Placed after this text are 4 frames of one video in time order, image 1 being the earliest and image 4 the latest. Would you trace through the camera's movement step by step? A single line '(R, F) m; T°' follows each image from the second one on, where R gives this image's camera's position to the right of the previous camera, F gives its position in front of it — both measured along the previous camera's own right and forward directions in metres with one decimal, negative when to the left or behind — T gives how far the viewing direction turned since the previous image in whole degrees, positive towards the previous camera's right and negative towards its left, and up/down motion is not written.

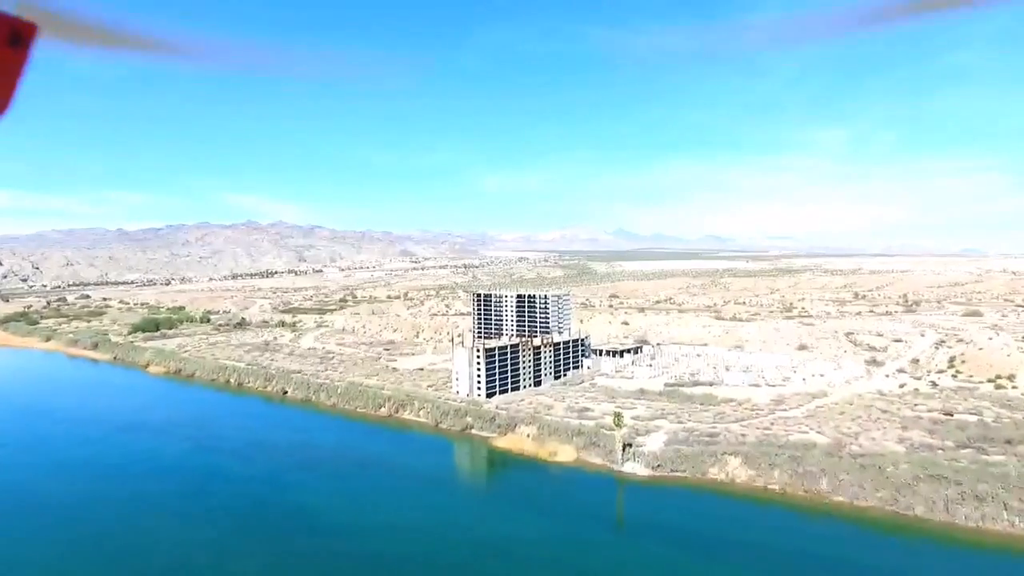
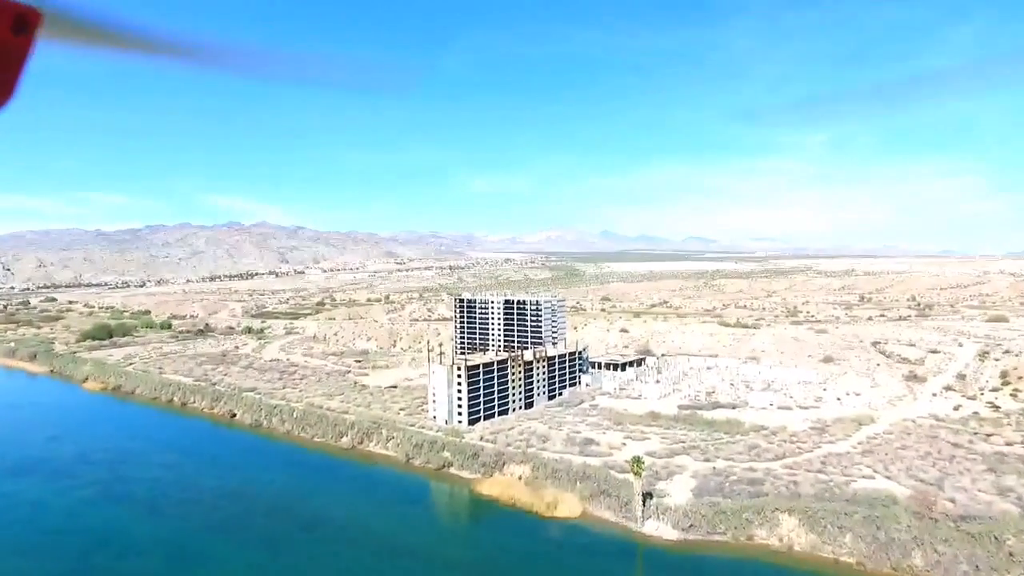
(-0.1, +7.9) m; +1°
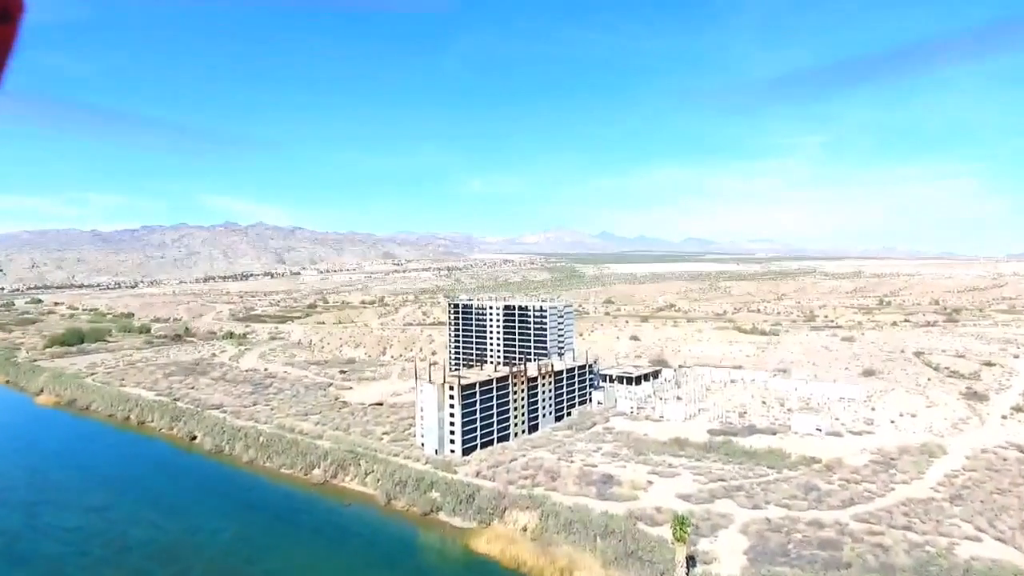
(-0.2, +6.4) m; 0°
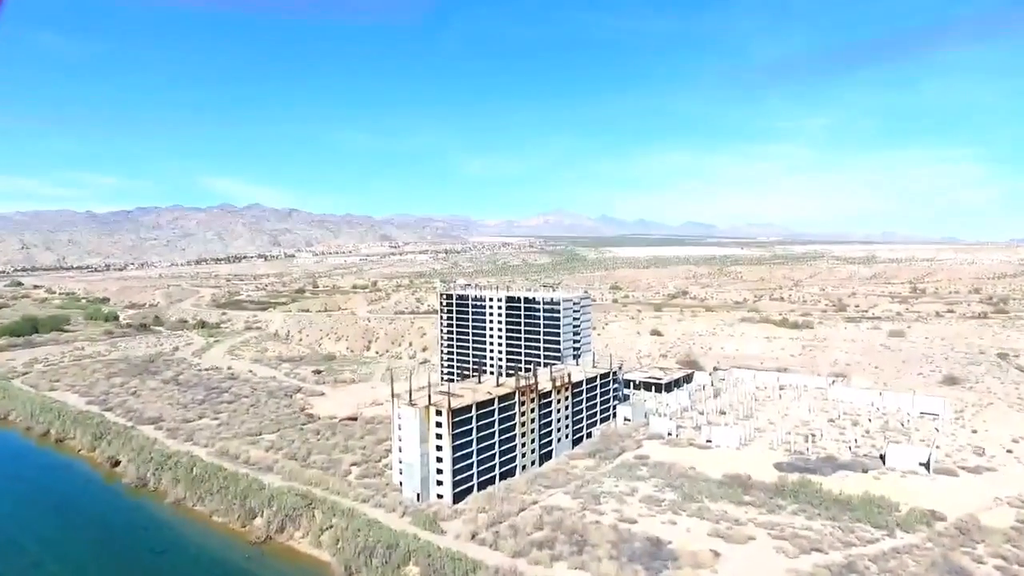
(-0.4, +9.1) m; 0°
